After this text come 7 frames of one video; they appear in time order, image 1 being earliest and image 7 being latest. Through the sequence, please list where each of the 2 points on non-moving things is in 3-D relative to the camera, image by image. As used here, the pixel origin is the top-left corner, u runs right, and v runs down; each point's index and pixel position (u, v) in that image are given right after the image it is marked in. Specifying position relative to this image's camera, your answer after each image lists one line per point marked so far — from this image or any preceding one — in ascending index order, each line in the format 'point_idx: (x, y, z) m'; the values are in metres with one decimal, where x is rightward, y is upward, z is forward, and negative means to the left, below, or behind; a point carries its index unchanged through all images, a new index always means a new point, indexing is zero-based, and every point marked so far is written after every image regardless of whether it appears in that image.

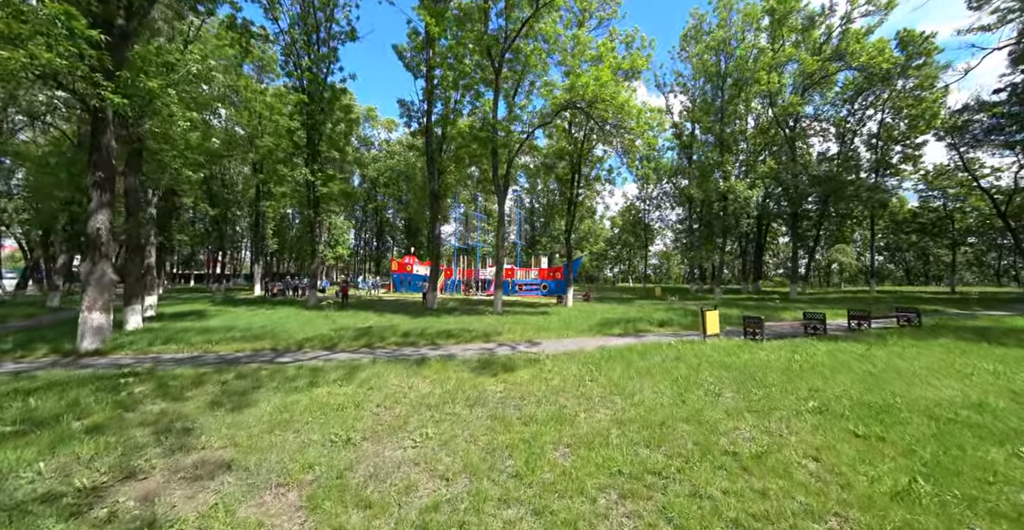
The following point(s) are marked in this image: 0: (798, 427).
0: (+3.0, -1.7, +4.5) m
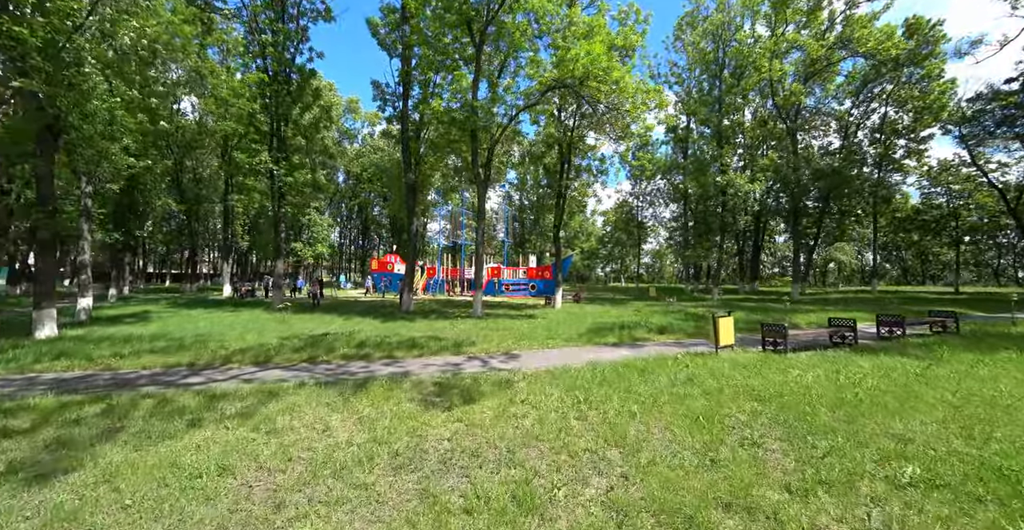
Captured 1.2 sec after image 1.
0: (+2.5, -1.6, +2.7) m
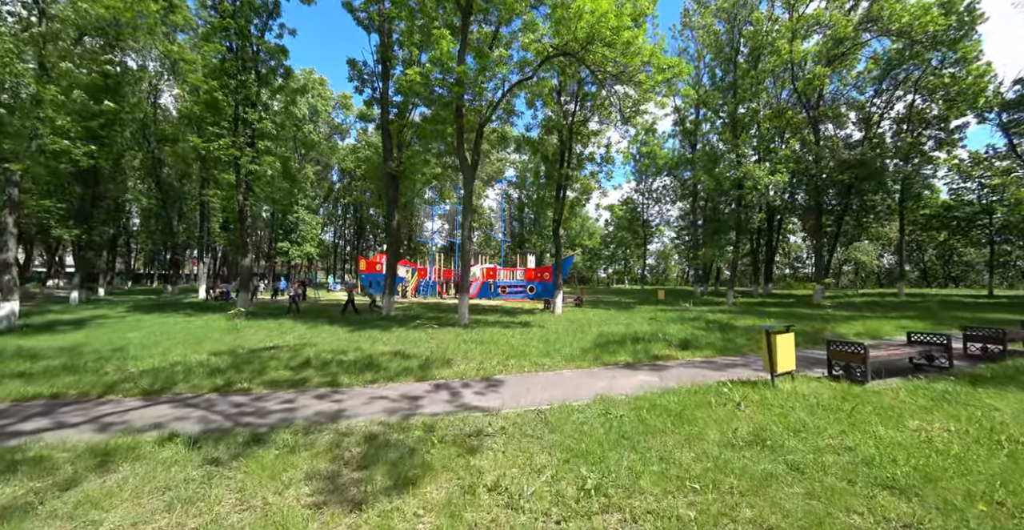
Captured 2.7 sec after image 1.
0: (+2.2, -1.5, +0.4) m
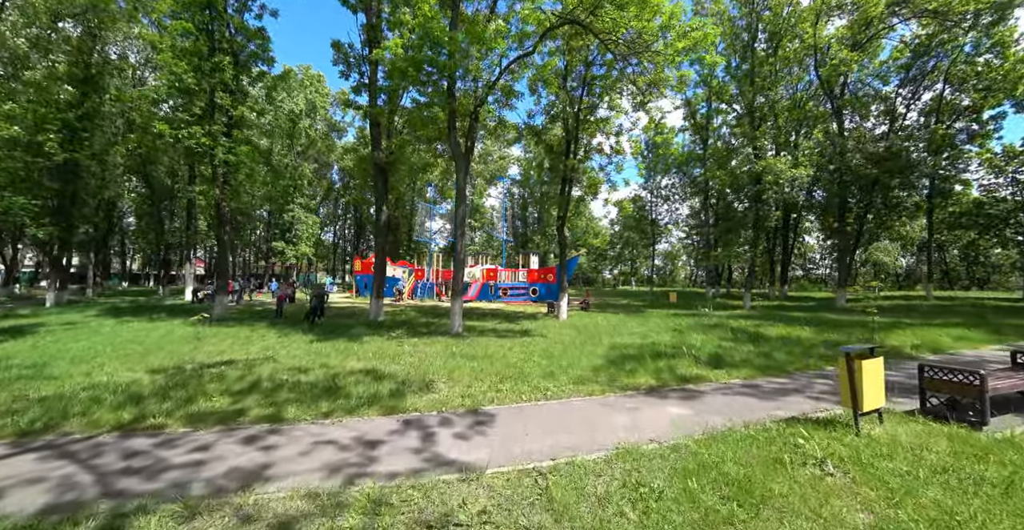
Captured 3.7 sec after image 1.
0: (+2.1, -1.5, -1.2) m
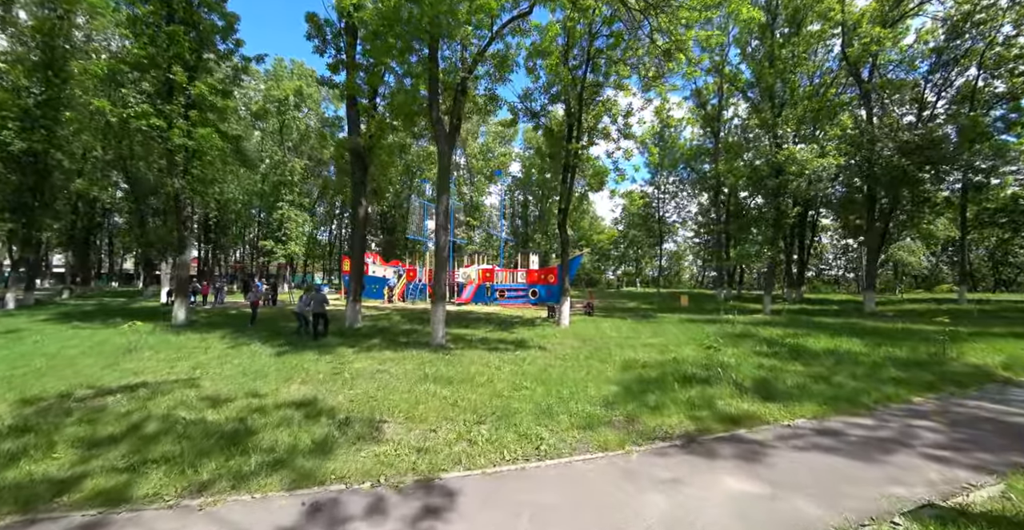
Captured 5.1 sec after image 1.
0: (+1.8, -1.5, -3.1) m
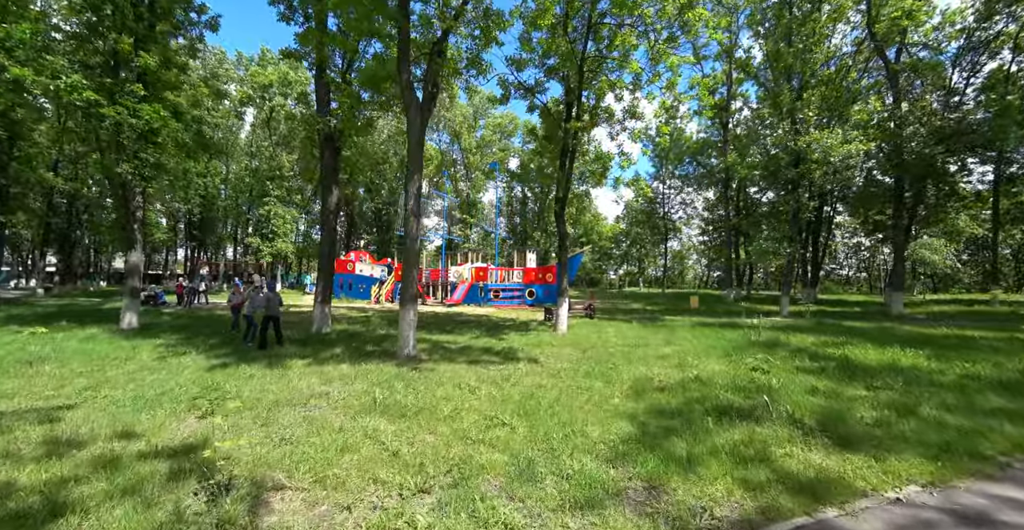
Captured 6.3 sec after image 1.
0: (+1.5, -1.4, -4.9) m
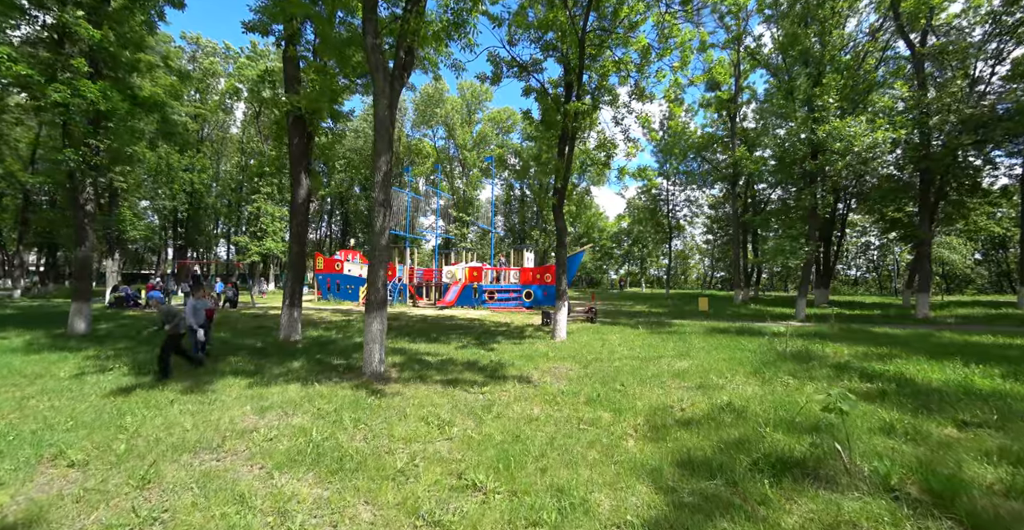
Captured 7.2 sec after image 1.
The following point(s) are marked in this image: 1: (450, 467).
0: (+1.3, -1.4, -6.3) m
1: (-0.5, -1.7, +3.9) m
